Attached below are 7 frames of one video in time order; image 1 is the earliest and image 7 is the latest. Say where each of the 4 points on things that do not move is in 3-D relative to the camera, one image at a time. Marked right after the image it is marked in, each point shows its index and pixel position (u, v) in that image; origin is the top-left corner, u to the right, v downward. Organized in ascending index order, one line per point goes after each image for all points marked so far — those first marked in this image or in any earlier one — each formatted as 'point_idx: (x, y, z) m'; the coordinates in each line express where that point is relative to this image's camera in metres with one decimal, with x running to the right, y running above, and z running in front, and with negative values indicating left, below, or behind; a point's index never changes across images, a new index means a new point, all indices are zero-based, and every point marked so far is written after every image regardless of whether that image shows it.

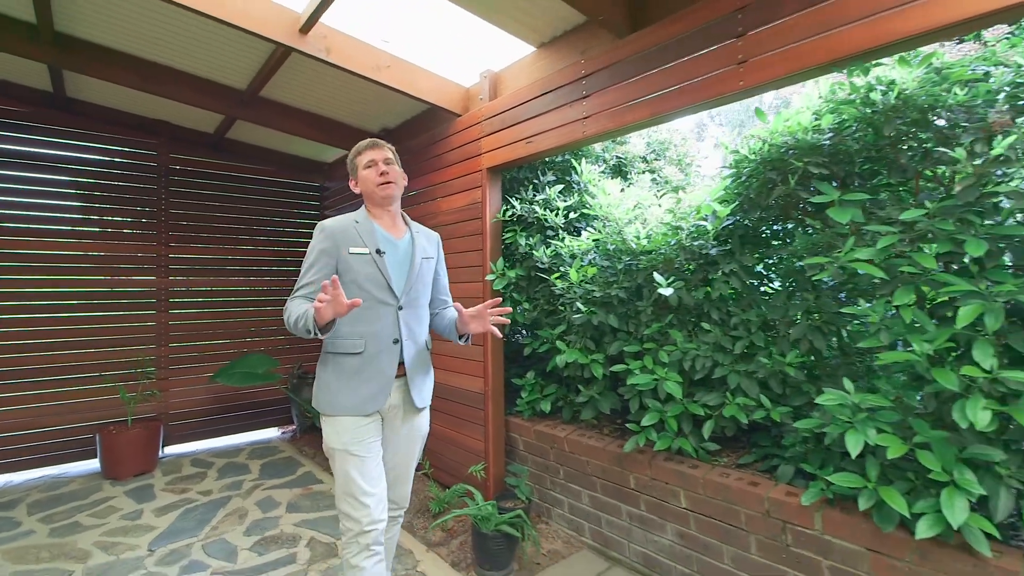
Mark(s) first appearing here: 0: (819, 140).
0: (+1.1, +0.5, +1.7) m
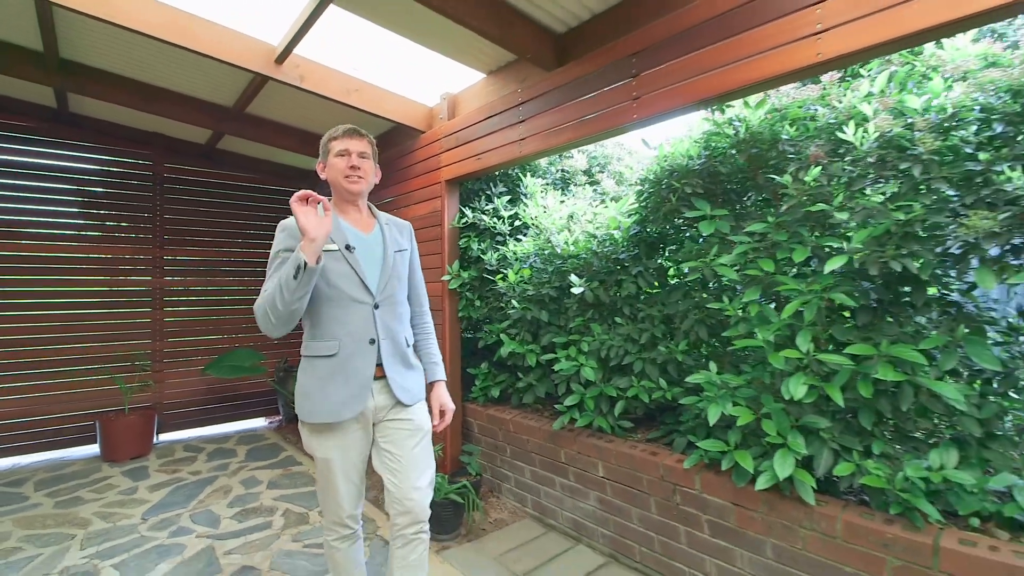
0: (+0.8, +0.5, +2.1) m
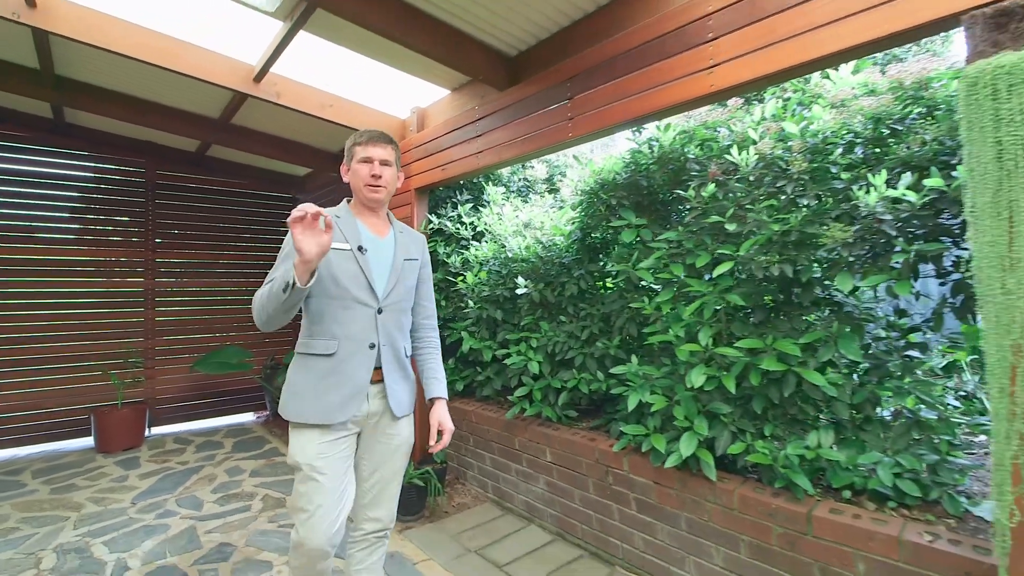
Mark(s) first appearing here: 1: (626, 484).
0: (+0.5, +0.5, +2.3) m
1: (+0.6, -1.0, +2.3) m
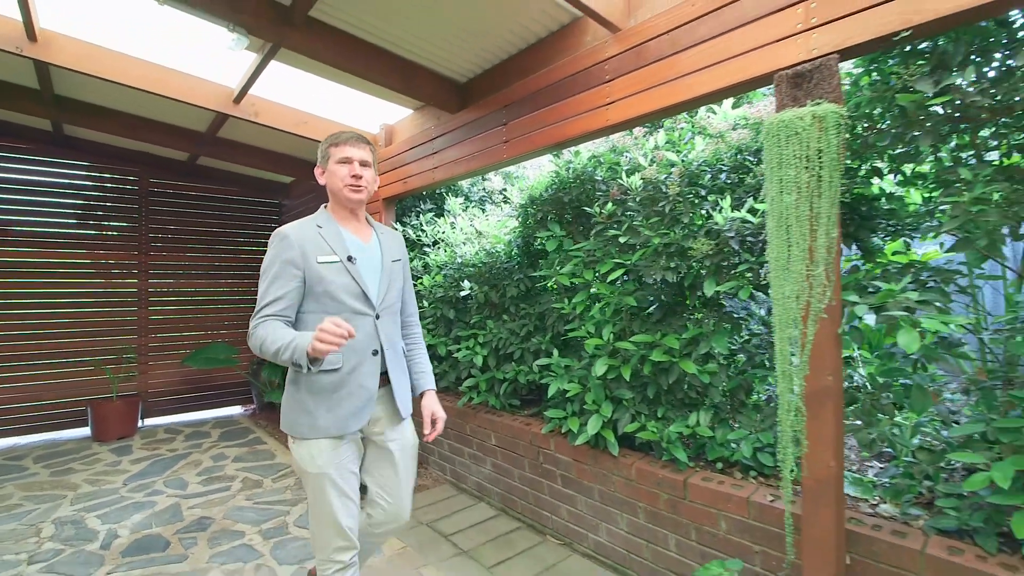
0: (+0.2, +0.5, +2.6) m
1: (+0.2, -1.0, +2.6) m
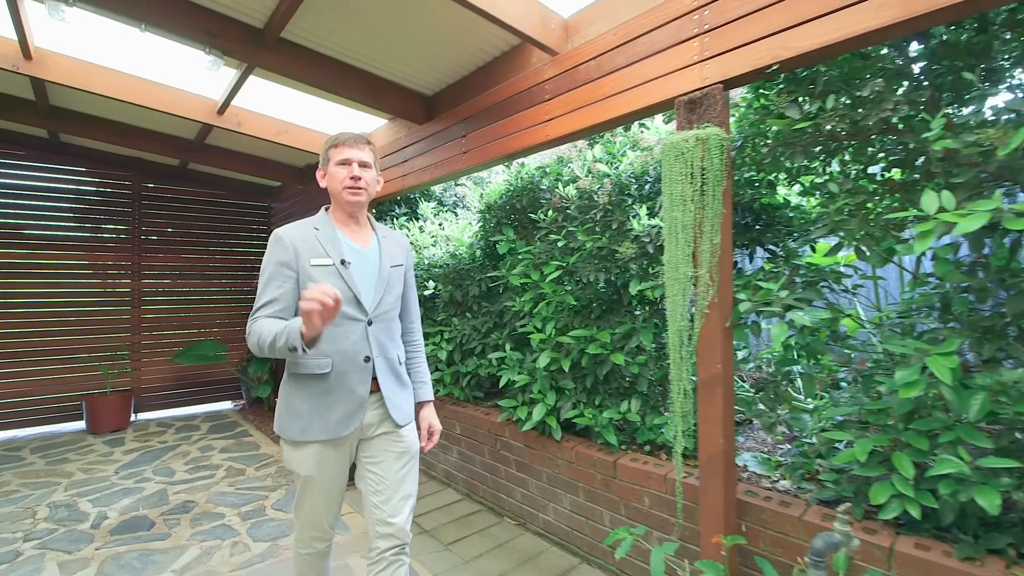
0: (-0.1, +0.5, +2.9) m
1: (0.0, -1.0, +2.9) m
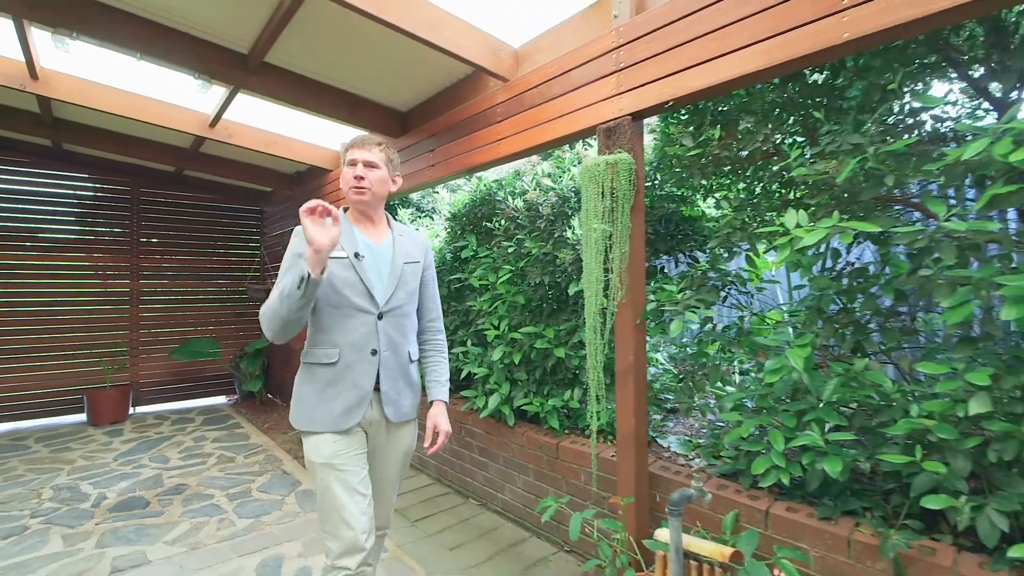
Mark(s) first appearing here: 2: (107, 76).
0: (-0.3, +0.5, +3.1) m
1: (-0.3, -1.0, +3.1) m
2: (-2.9, +1.5, +3.4) m
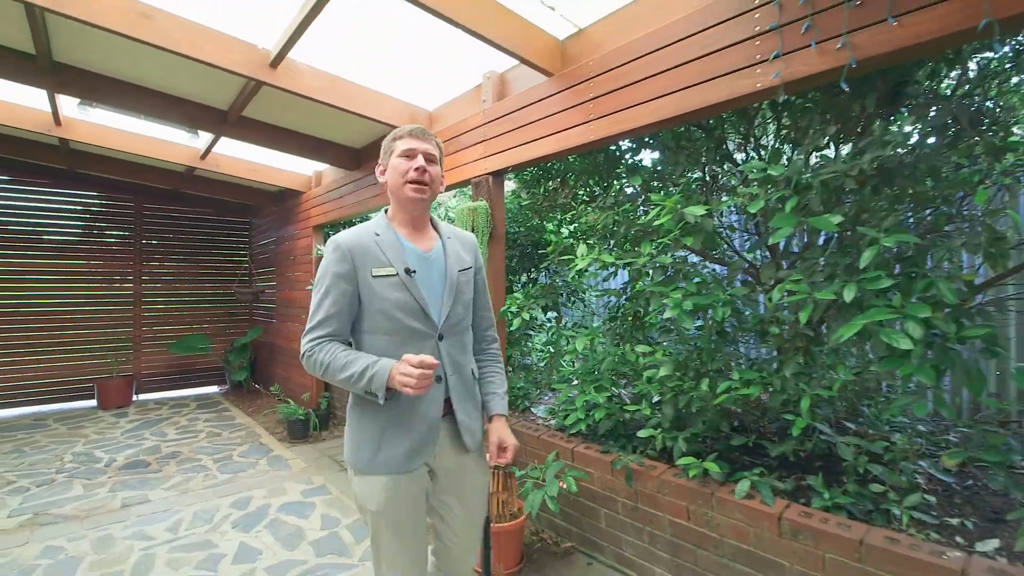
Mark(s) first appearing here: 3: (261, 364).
0: (-0.9, +0.5, +4.0) m
1: (-0.9, -1.0, +4.0) m
2: (-3.5, +1.5, +4.2) m
3: (-3.5, -1.1, +6.6) m
